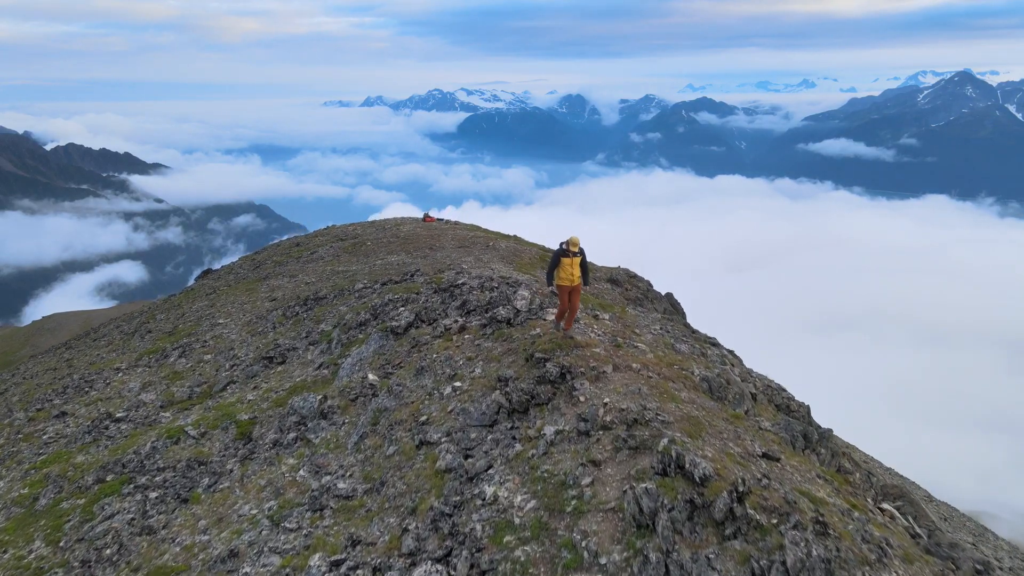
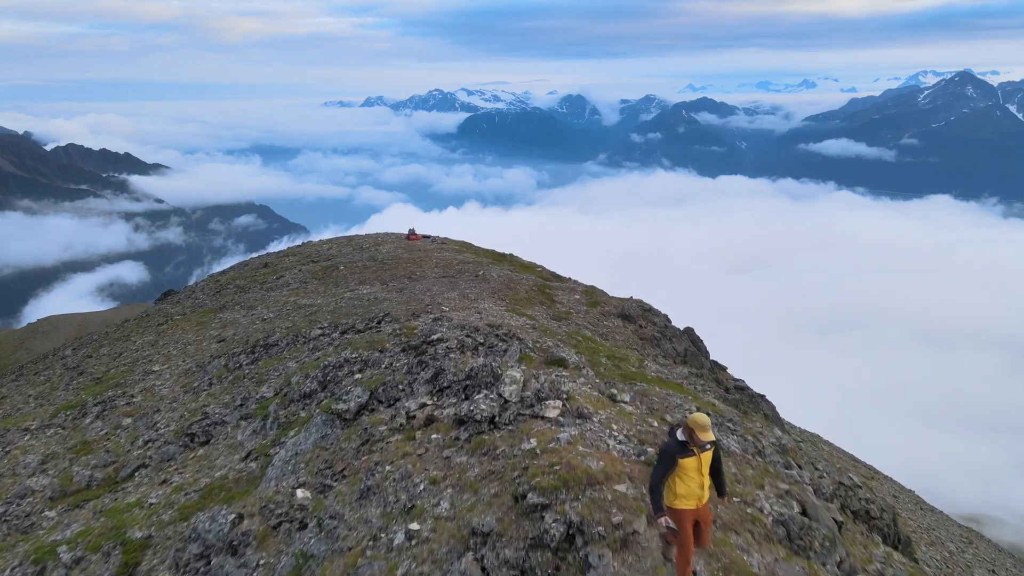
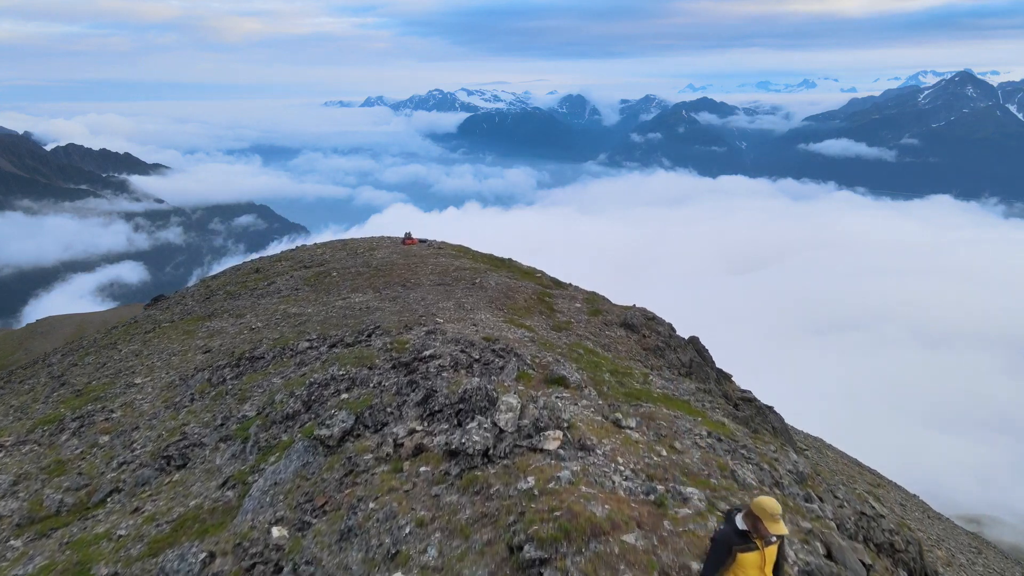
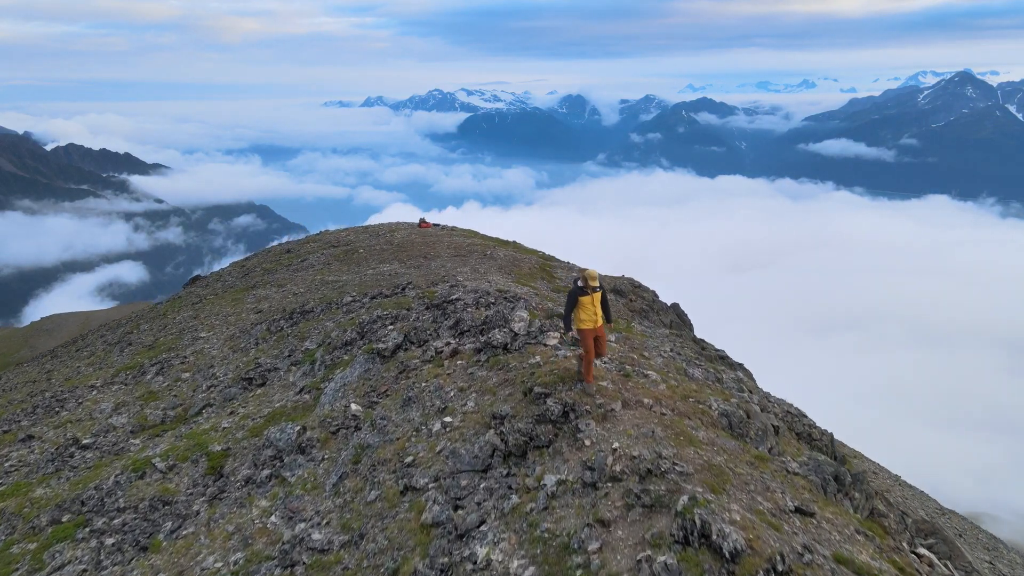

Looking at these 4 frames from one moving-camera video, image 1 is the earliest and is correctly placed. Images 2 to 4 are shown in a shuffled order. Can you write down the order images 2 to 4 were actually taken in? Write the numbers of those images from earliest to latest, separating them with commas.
4, 2, 3
